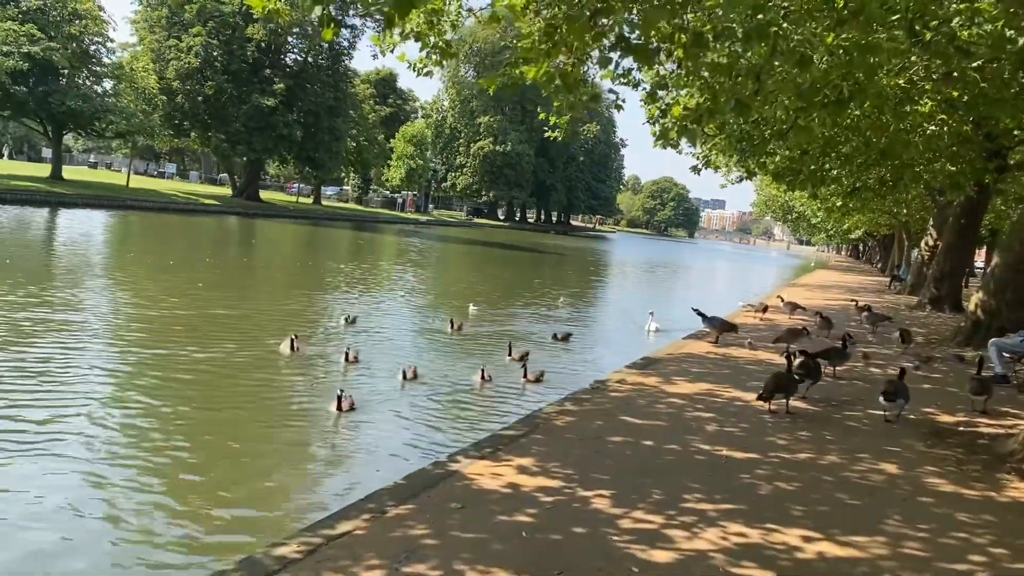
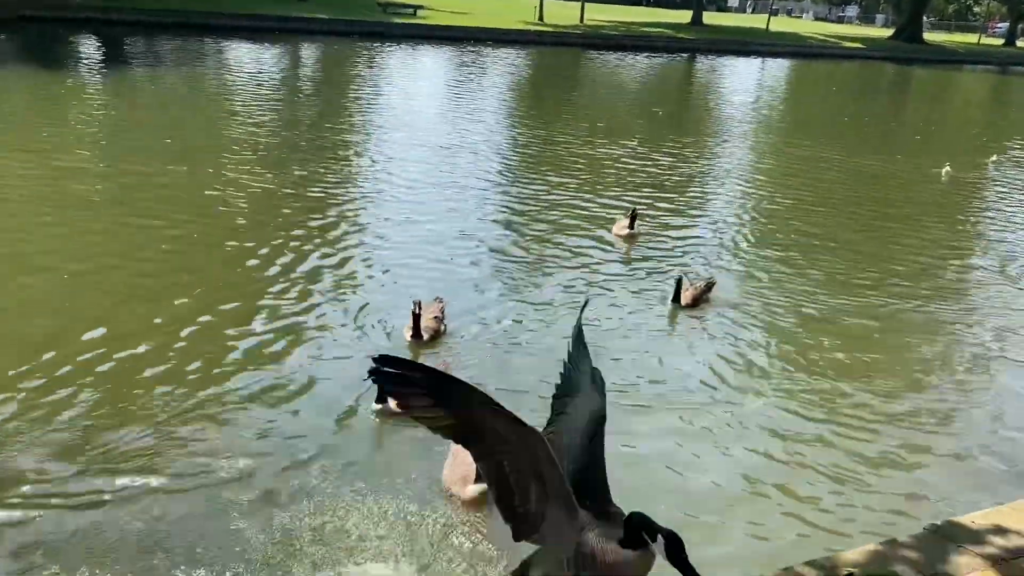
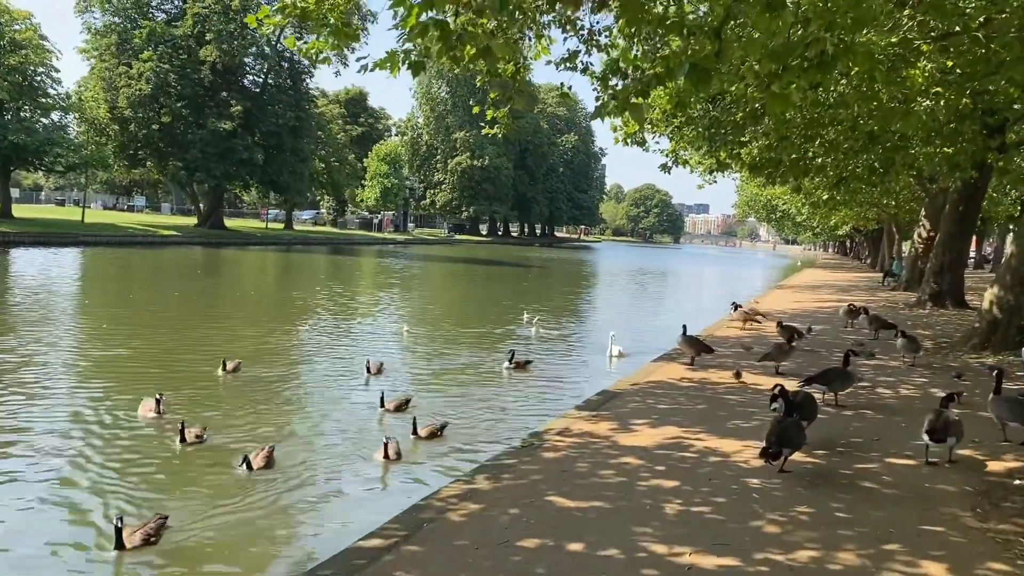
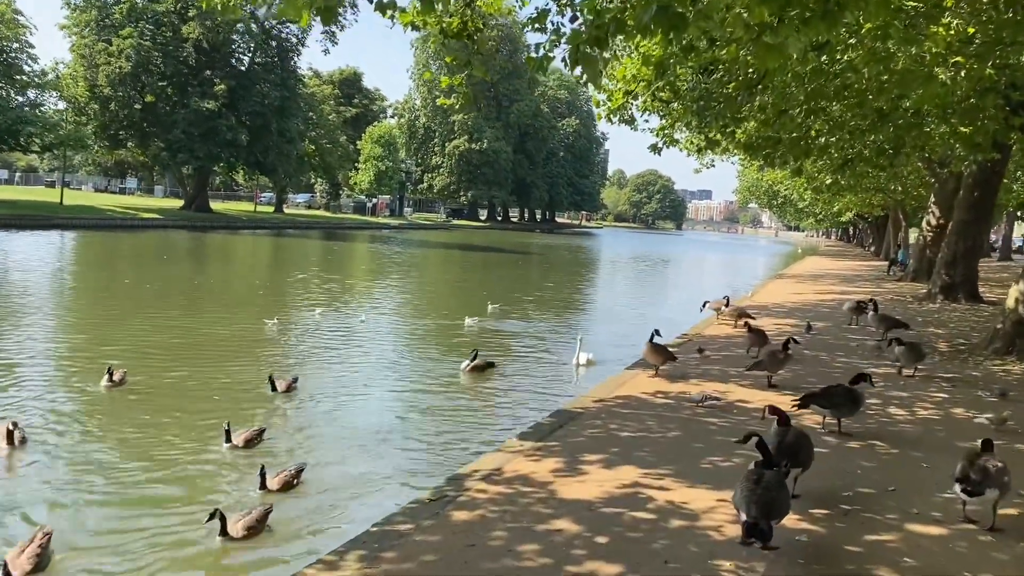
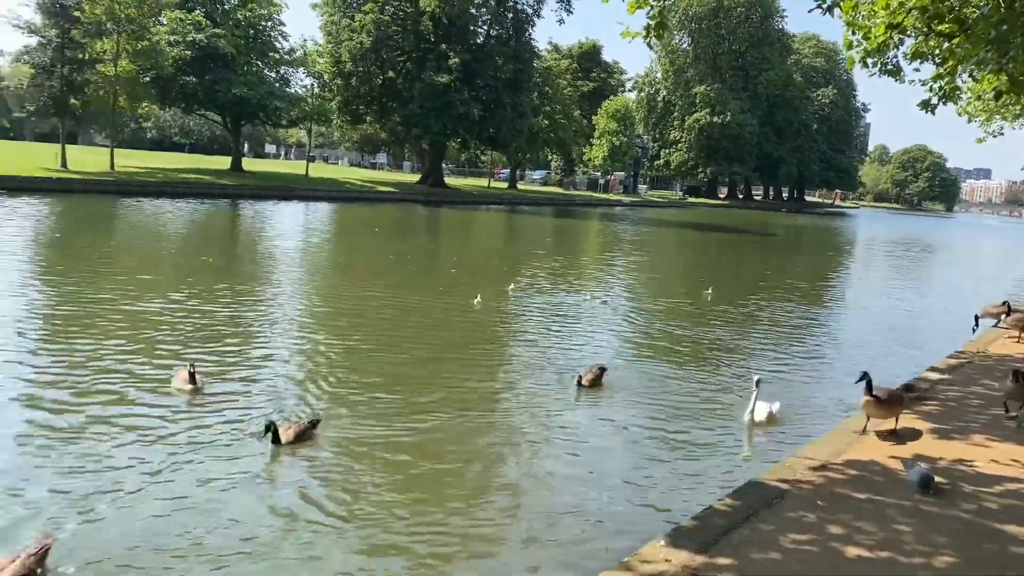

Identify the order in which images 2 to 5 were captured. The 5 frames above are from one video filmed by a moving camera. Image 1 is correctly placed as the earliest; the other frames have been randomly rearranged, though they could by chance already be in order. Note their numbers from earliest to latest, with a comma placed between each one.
3, 4, 5, 2
